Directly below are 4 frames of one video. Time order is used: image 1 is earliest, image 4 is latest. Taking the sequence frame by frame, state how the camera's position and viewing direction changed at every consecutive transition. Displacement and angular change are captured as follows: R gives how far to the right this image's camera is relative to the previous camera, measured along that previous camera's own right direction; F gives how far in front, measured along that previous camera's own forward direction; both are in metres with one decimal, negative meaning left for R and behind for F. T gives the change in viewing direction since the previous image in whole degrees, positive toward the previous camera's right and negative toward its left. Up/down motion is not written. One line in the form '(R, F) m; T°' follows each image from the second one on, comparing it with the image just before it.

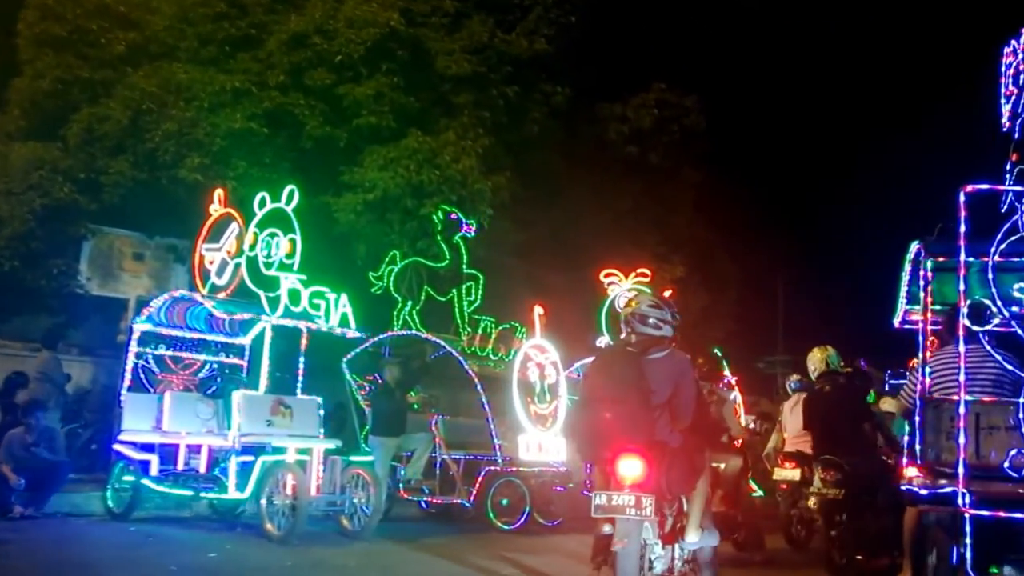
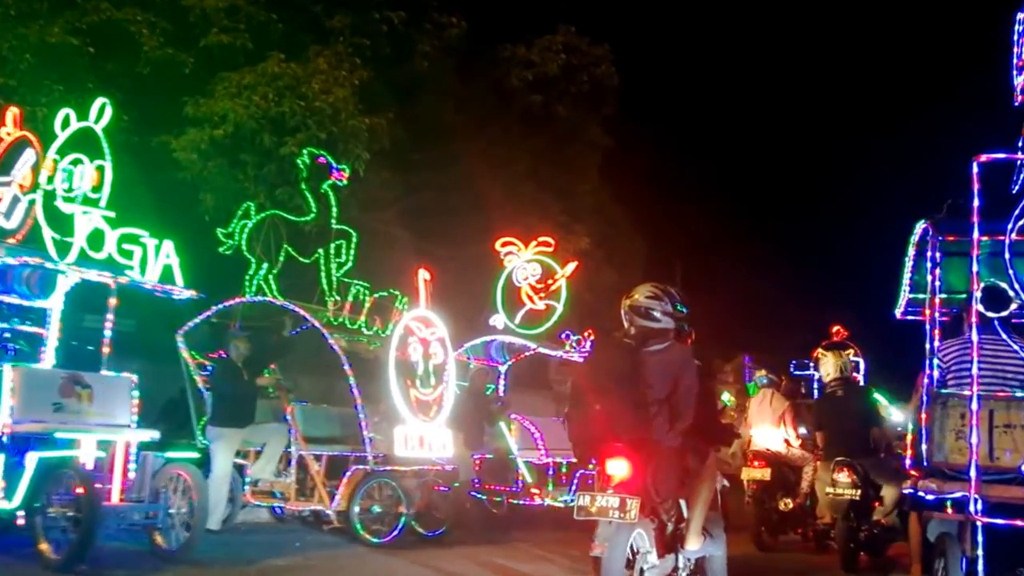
(-0.9, +2.2) m; +11°
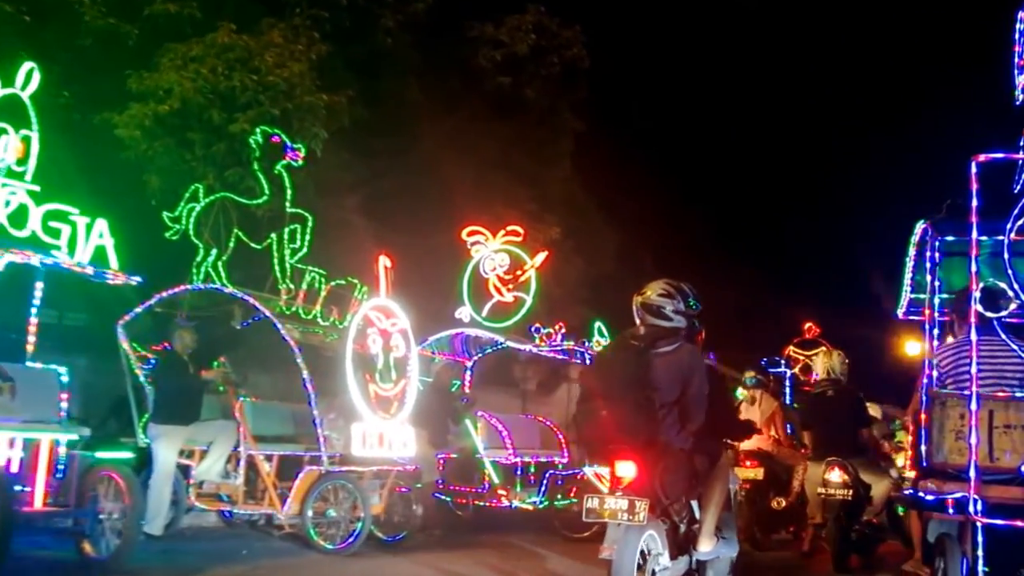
(-0.4, +0.6) m; +4°
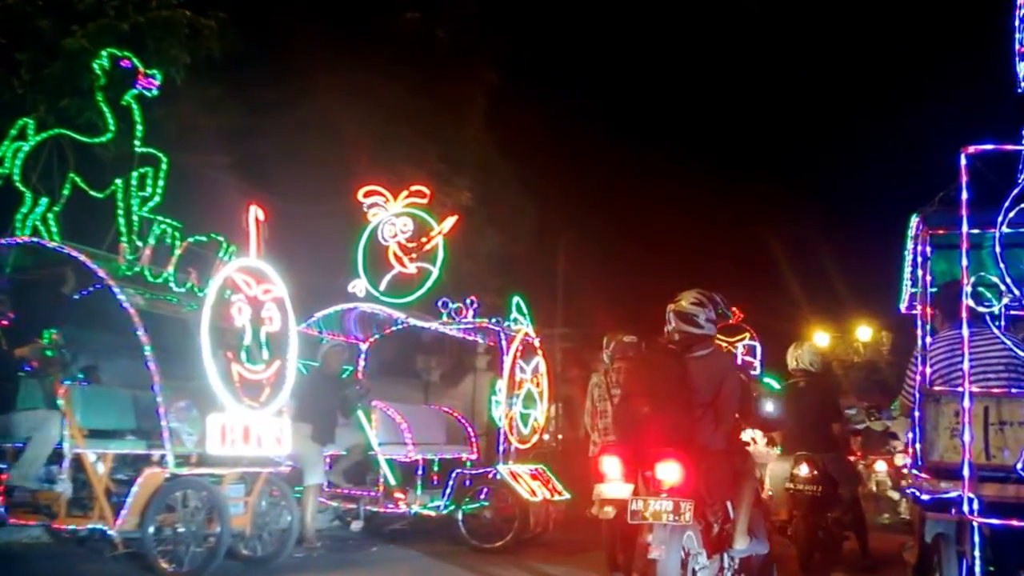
(-1.0, +1.6) m; +11°
